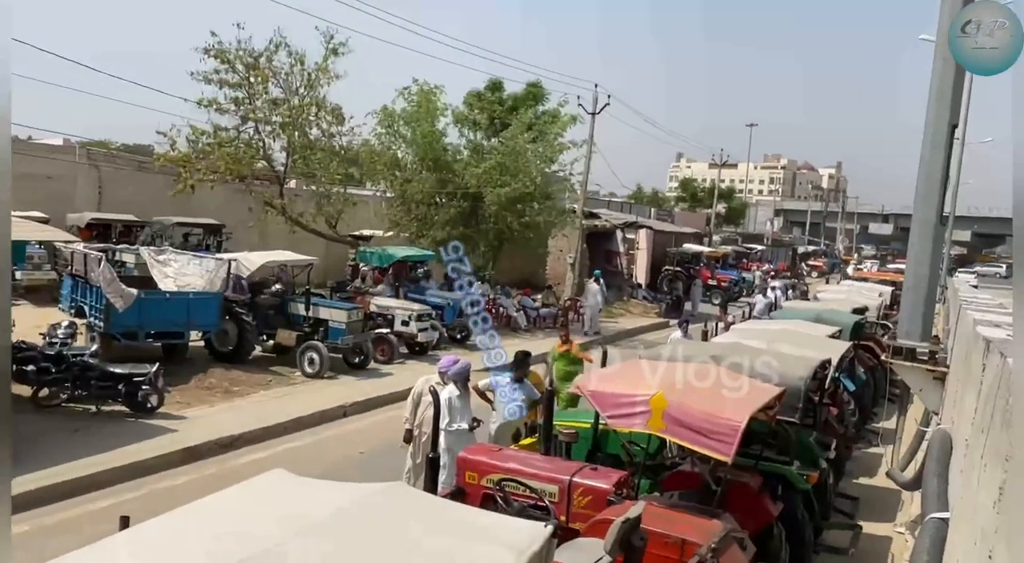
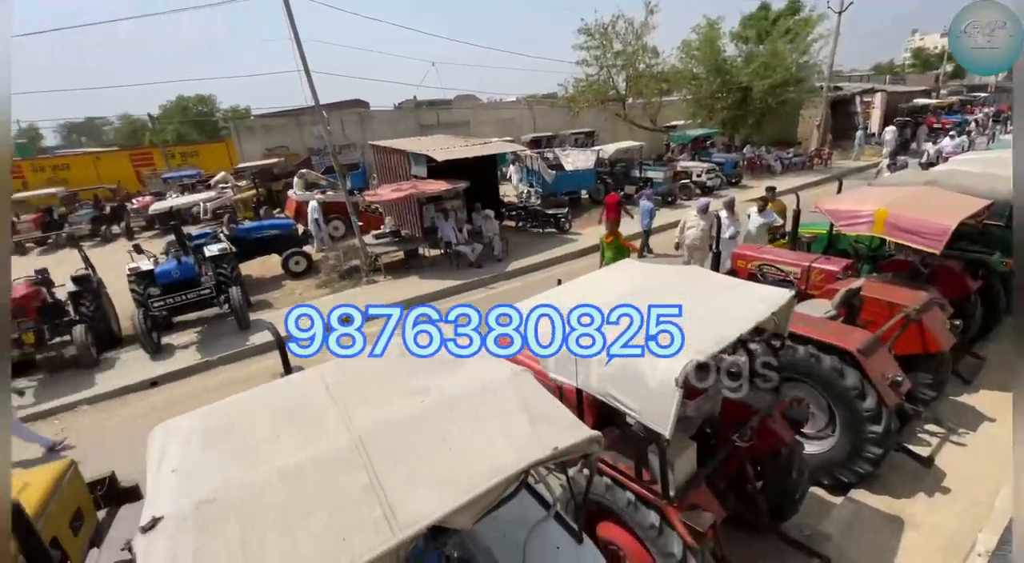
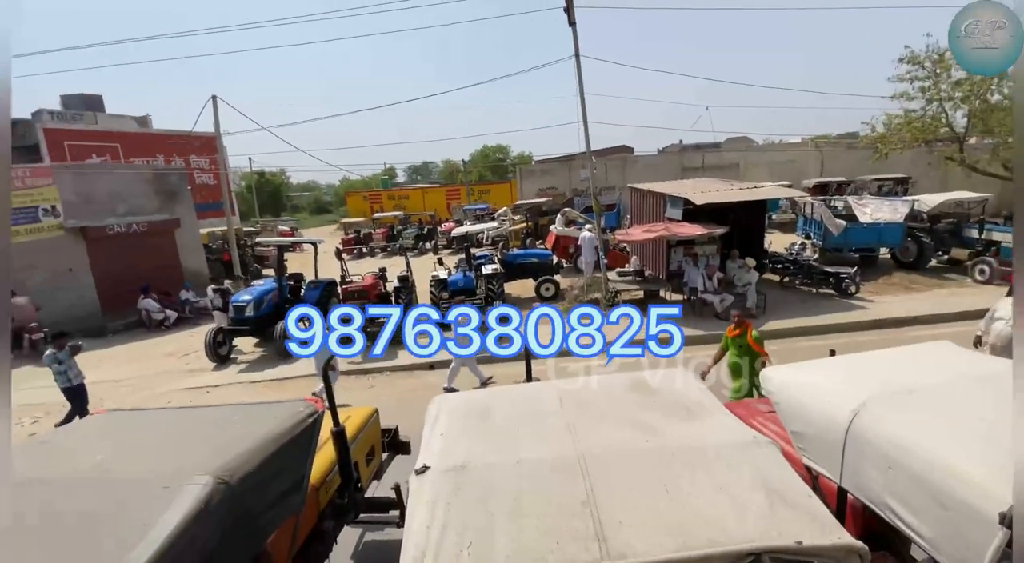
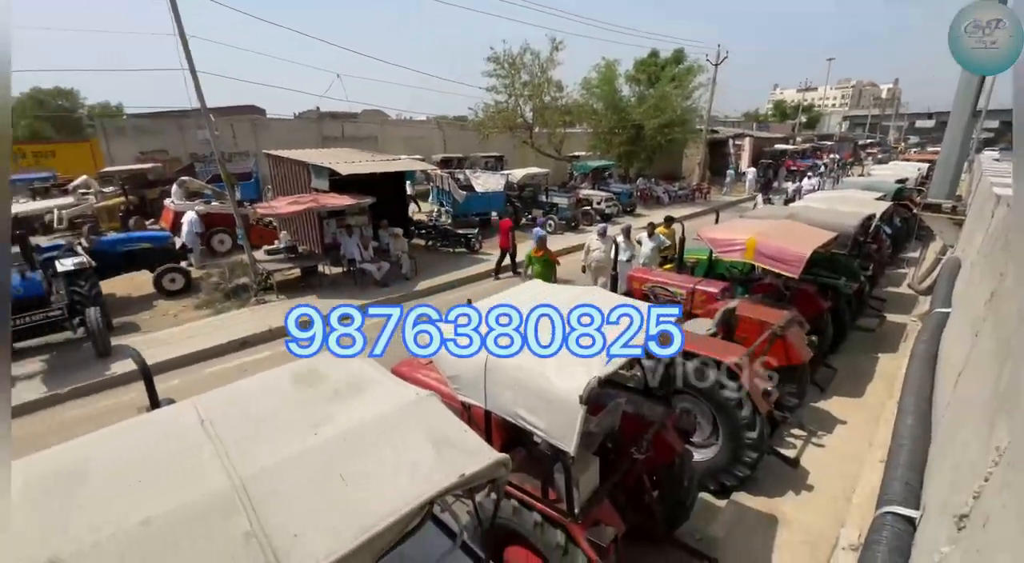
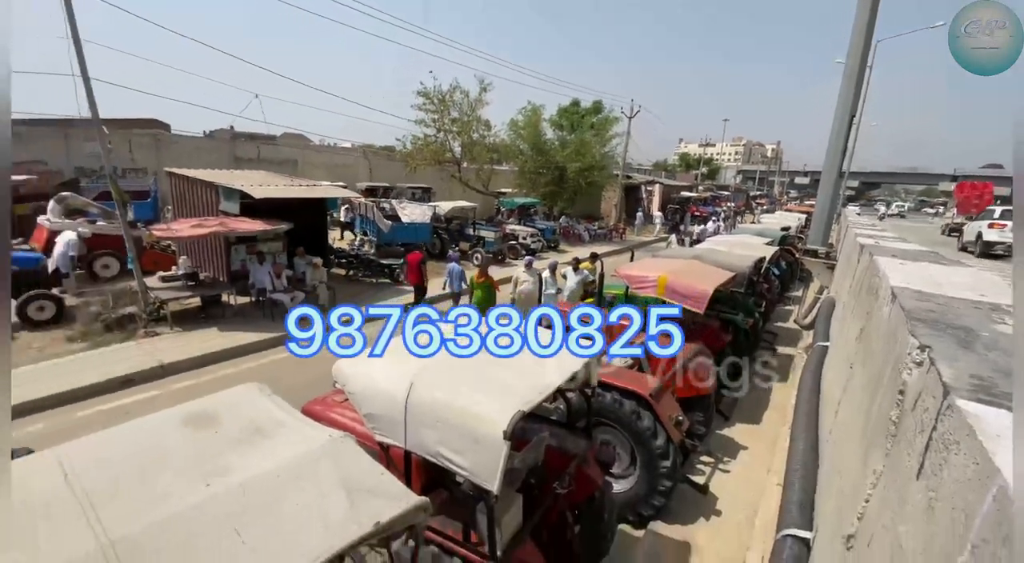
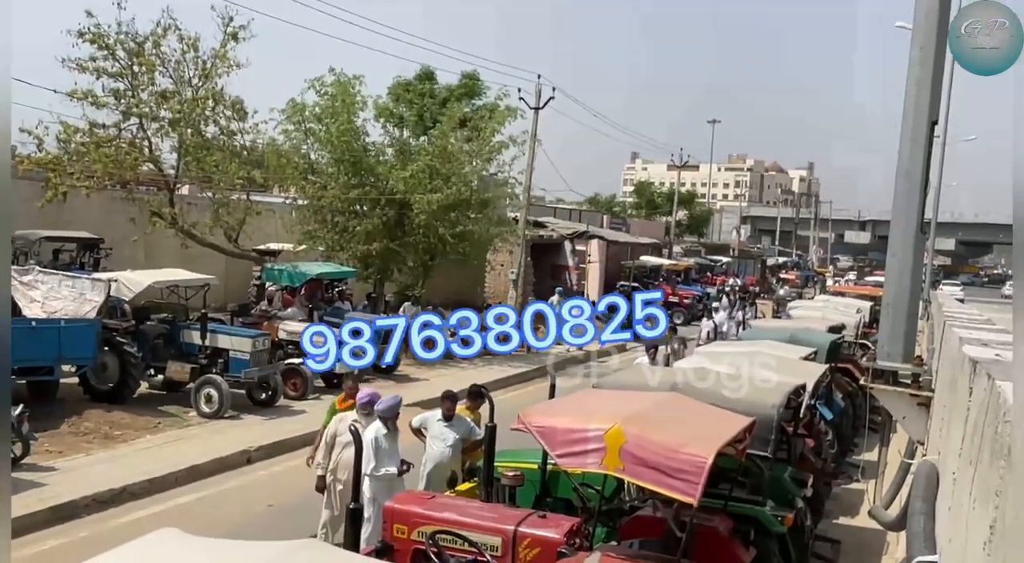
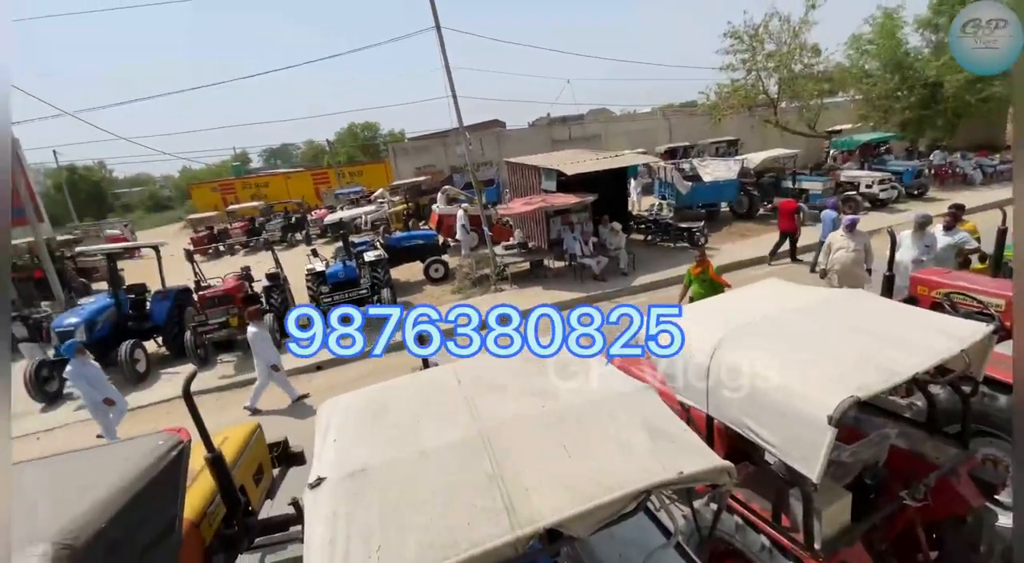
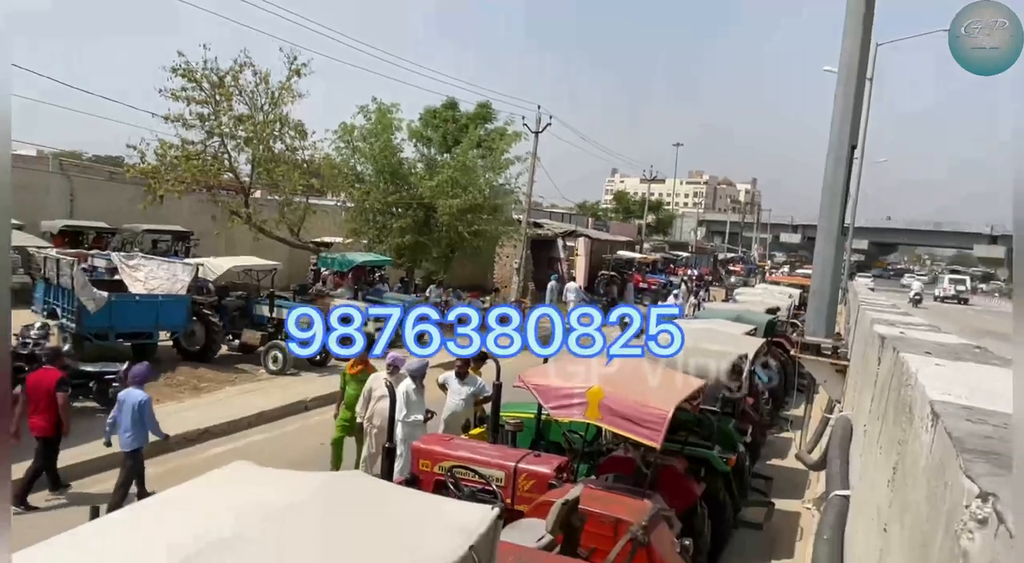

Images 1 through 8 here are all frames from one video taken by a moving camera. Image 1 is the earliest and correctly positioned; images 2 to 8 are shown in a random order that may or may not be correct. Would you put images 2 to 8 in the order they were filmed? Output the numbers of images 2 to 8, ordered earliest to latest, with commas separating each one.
6, 8, 5, 4, 2, 7, 3
